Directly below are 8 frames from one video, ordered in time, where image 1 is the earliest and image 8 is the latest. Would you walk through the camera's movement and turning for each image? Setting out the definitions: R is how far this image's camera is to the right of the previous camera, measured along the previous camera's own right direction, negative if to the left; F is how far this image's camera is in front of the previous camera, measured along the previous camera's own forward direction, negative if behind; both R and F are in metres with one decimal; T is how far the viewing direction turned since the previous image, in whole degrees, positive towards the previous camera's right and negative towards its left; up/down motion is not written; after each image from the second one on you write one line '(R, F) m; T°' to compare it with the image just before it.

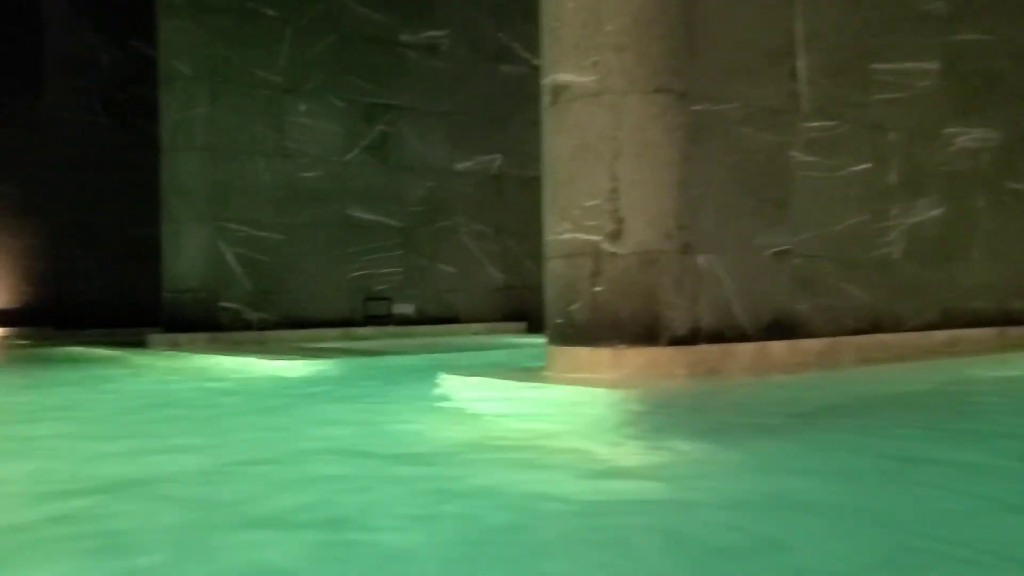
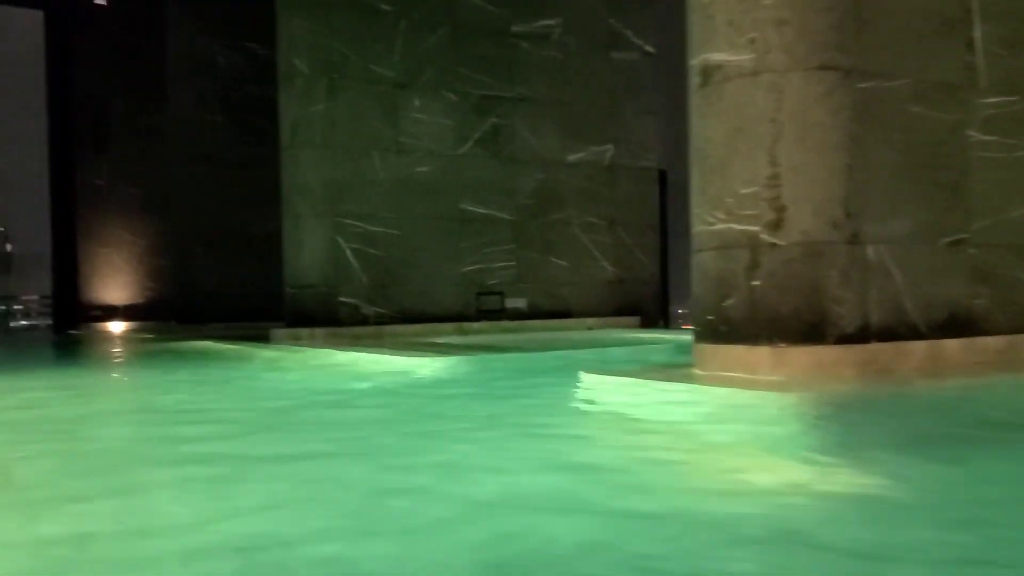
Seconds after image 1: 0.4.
(-0.2, +0.1) m; -7°
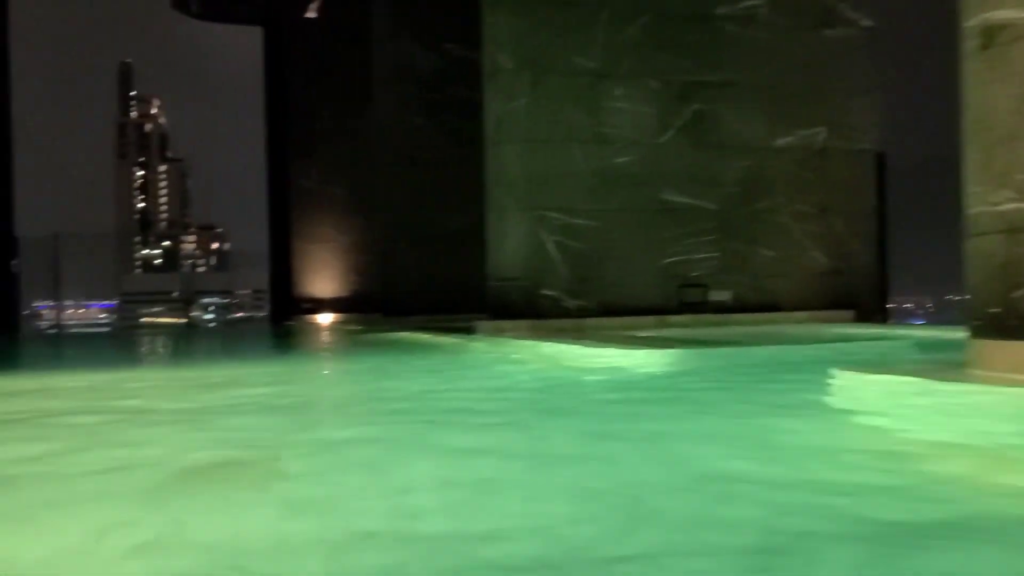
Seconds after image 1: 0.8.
(-0.2, +0.1) m; -12°
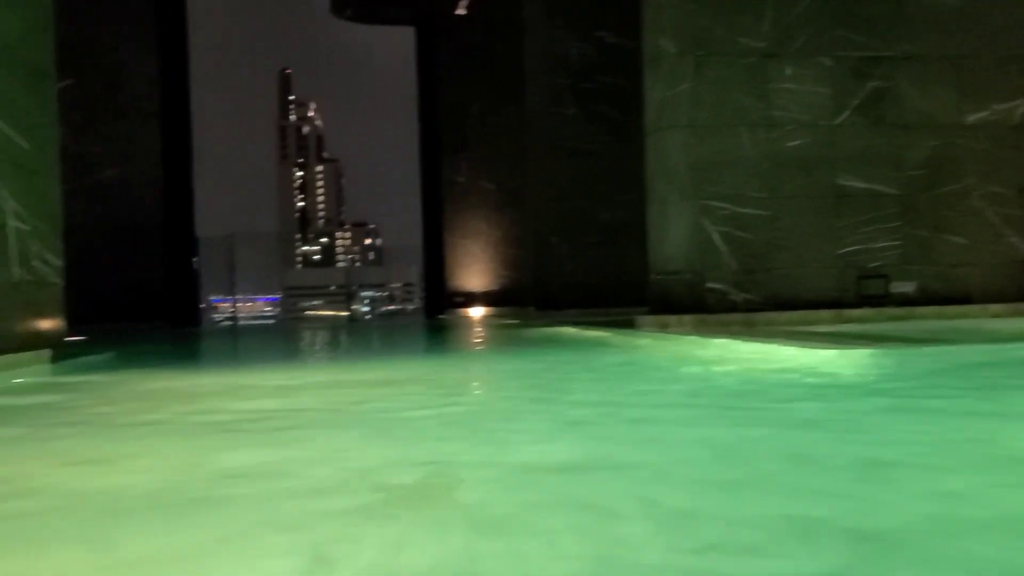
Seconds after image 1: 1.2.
(-0.2, +0.1) m; -10°
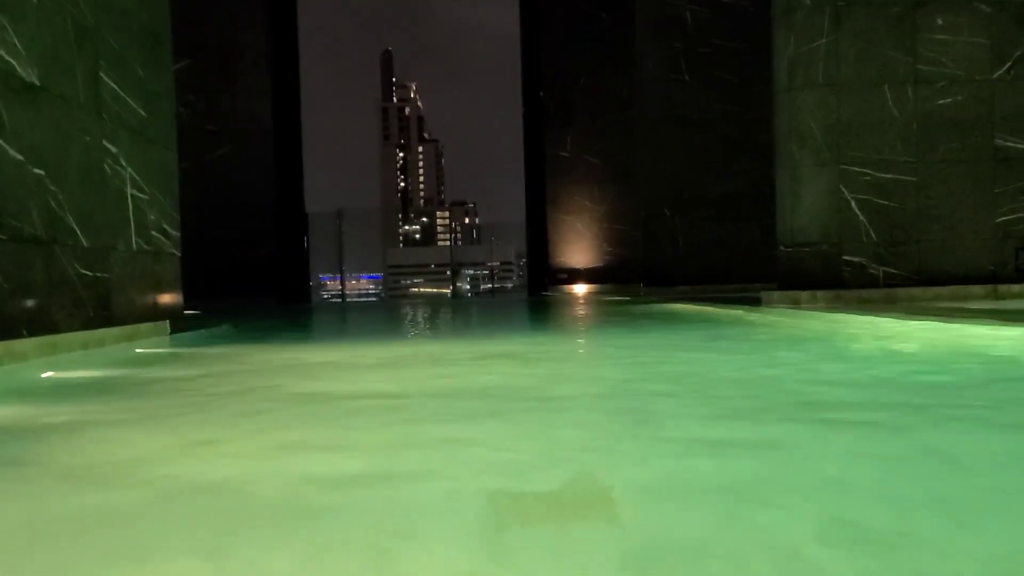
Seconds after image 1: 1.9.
(-0.1, +0.3) m; -7°
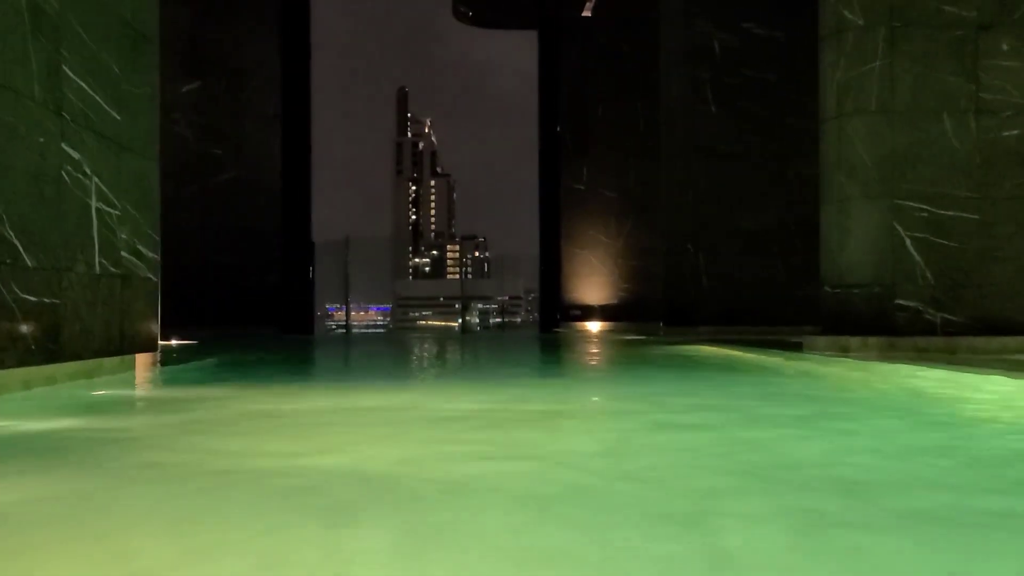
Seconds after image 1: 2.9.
(-0.1, +0.6) m; -1°
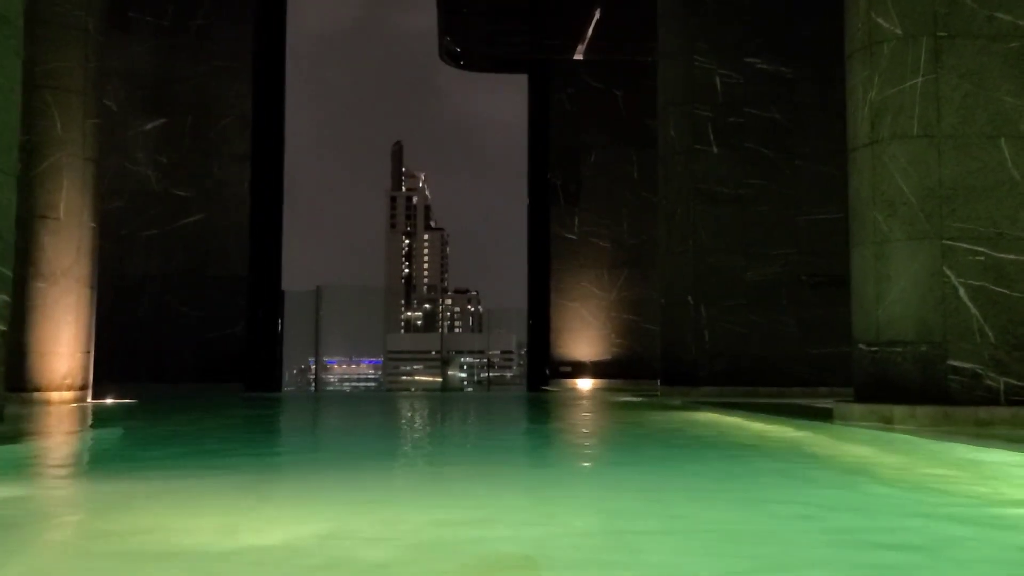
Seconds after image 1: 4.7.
(+0.1, +1.0) m; 0°
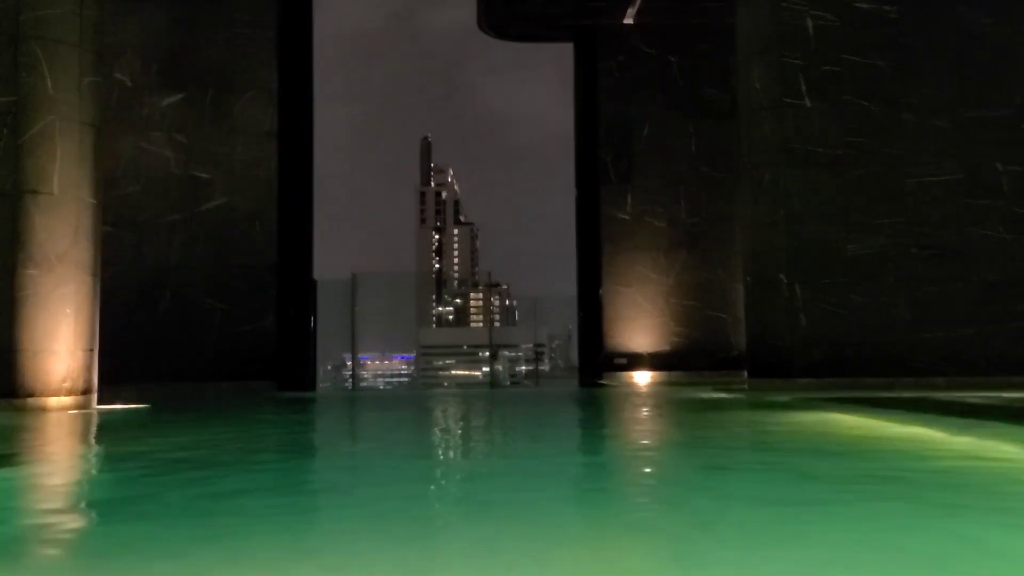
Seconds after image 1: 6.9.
(-0.3, +1.2) m; -2°
